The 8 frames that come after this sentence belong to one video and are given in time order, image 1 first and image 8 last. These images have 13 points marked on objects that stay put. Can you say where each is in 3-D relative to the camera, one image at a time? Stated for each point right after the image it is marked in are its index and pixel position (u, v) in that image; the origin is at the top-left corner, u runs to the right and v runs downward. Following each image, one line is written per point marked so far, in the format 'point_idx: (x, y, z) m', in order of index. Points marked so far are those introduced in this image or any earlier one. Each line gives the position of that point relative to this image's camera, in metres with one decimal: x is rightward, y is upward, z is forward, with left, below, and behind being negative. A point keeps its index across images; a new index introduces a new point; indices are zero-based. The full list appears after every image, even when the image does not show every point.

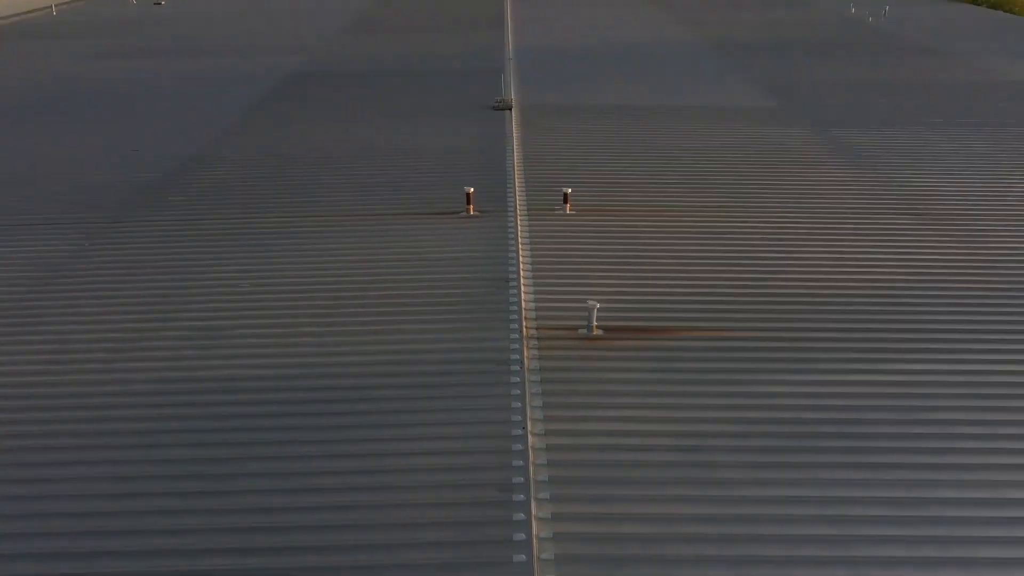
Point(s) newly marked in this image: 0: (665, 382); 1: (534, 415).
0: (+0.7, -0.5, +4.6) m
1: (+0.1, -0.7, +4.3) m
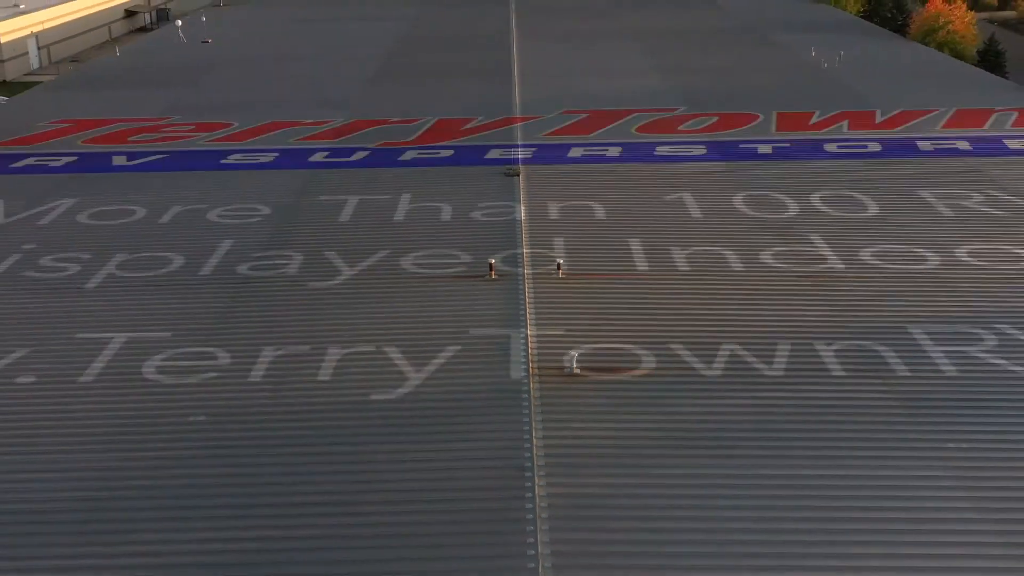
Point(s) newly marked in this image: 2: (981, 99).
0: (+0.8, -0.9, +6.4) m
1: (+0.2, -1.0, +6.2) m
2: (+8.0, +3.3, +15.9) m
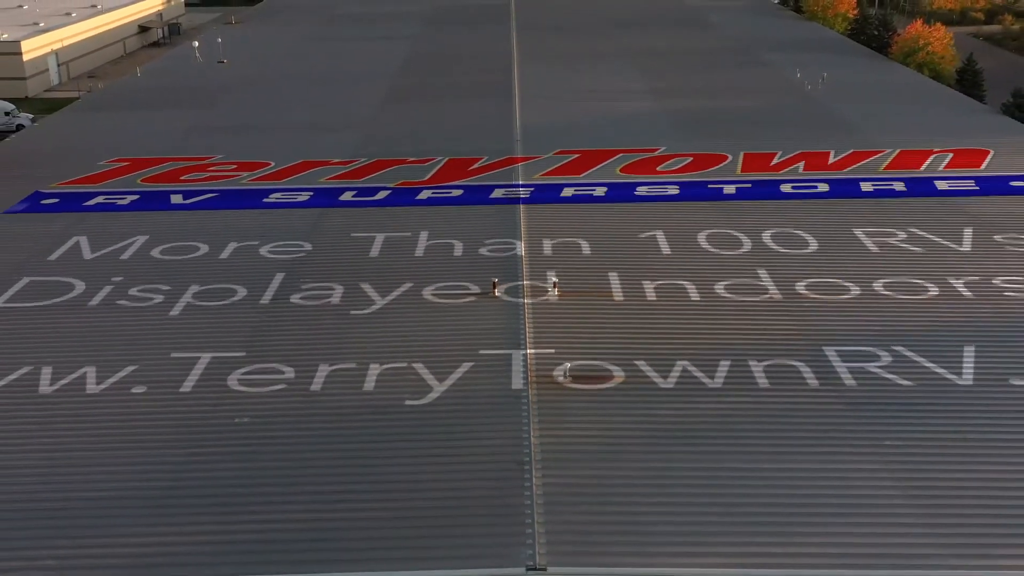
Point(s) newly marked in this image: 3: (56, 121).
0: (+0.8, -1.1, +7.6) m
1: (+0.2, -1.2, +7.3) m
2: (+8.0, +3.1, +17.0) m
3: (-9.0, +3.4, +18.3) m
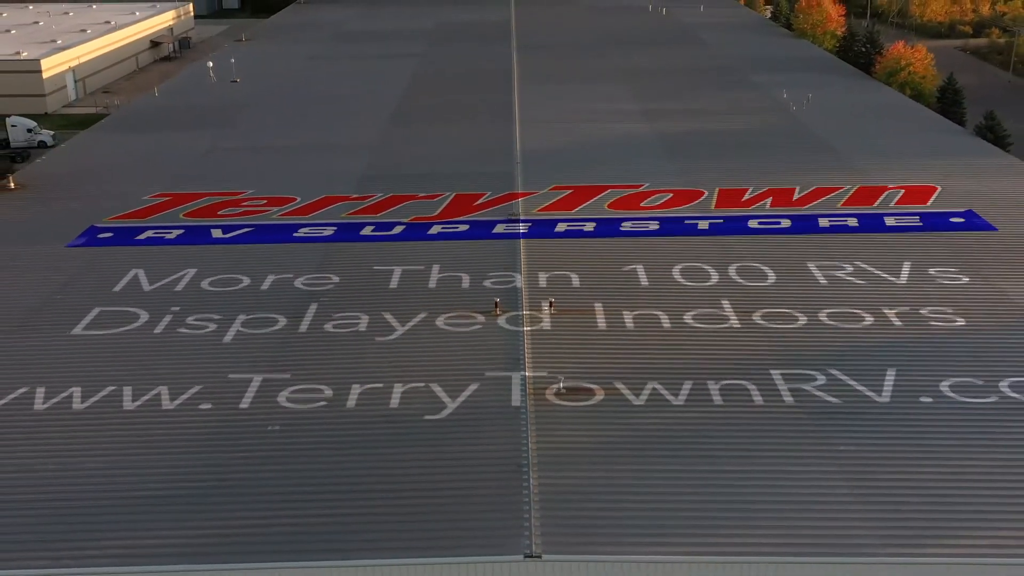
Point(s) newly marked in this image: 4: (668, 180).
0: (+0.8, -1.3, +8.6) m
1: (+0.2, -1.4, +8.3) m
2: (+8.0, +2.9, +18.1) m
3: (-9.0, +3.1, +19.4) m
4: (+2.7, +2.0, +16.1) m
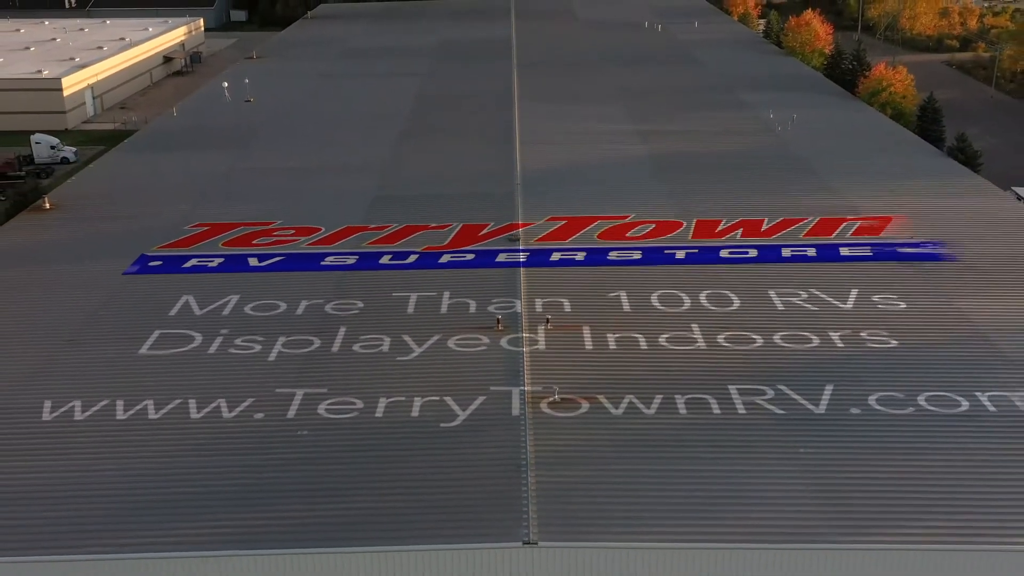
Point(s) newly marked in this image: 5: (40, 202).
0: (+0.8, -1.5, +9.8) m
1: (+0.2, -1.7, +9.6) m
2: (+8.1, +2.6, +19.3) m
3: (-9.0, +2.8, +20.6) m
4: (+2.7, +1.7, +17.3) m
5: (-9.2, +1.7, +17.8) m
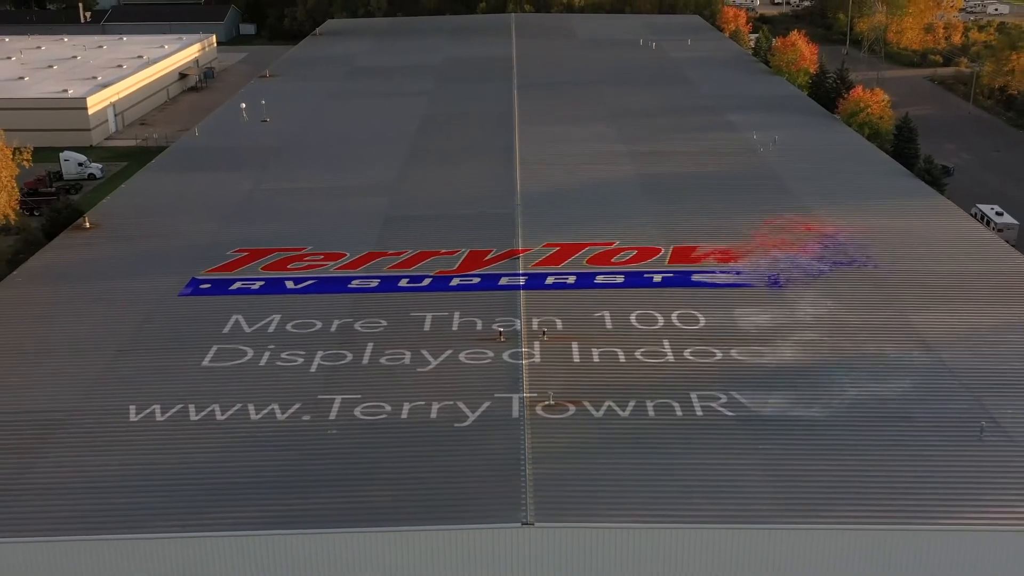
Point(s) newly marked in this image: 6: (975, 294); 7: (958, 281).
0: (+0.8, -1.8, +11.5) m
1: (+0.2, -1.9, +11.2) m
2: (+8.1, +2.4, +20.9) m
3: (-9.0, +2.6, +22.3) m
4: (+2.8, +1.5, +19.0) m
5: (-9.2, +1.4, +19.5) m
6: (+7.7, -0.2, +15.1) m
7: (+7.6, +0.1, +15.6) m
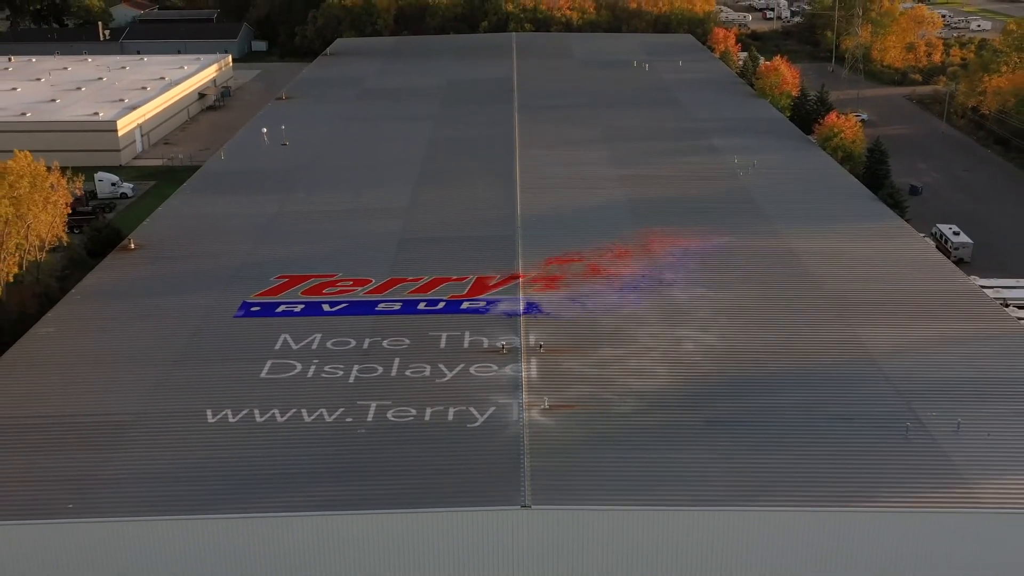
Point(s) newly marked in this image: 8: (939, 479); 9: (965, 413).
0: (+0.8, -2.1, +13.7) m
1: (+0.2, -2.3, +13.4) m
2: (+8.1, +2.0, +23.2) m
3: (-9.0, +2.2, +24.5) m
4: (+2.8, +1.1, +21.2) m
5: (-9.1, +1.1, +21.7) m
6: (+7.7, -0.5, +17.3) m
7: (+7.6, -0.2, +17.8) m
8: (+6.0, -2.7, +12.9) m
9: (+7.1, -1.9, +14.3) m
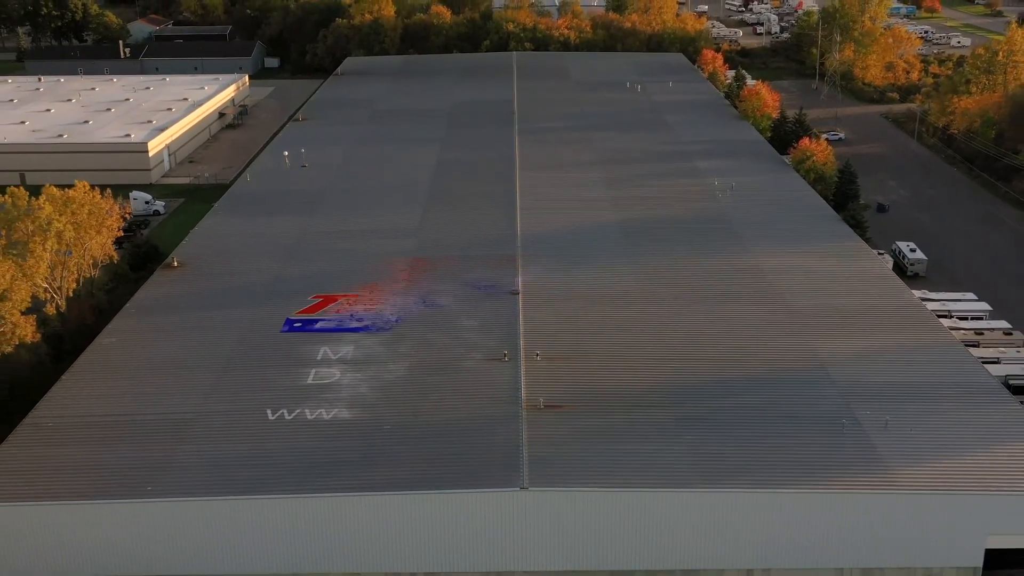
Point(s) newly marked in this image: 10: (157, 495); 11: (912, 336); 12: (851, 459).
0: (+0.8, -2.5, +16.4) m
1: (+0.2, -2.6, +16.1) m
2: (+8.1, +1.7, +25.8) m
3: (-9.0, +1.9, +27.2) m
4: (+2.8, +0.8, +23.9) m
5: (-9.1, +0.7, +24.4) m
6: (+7.7, -0.8, +20.0) m
7: (+7.6, -0.6, +20.5) m
8: (+6.0, -3.0, +15.6) m
9: (+7.1, -2.3, +17.0) m
10: (-5.9, -3.4, +15.2) m
11: (+8.6, -1.0, +19.7) m
12: (+5.8, -3.0, +15.7) m
